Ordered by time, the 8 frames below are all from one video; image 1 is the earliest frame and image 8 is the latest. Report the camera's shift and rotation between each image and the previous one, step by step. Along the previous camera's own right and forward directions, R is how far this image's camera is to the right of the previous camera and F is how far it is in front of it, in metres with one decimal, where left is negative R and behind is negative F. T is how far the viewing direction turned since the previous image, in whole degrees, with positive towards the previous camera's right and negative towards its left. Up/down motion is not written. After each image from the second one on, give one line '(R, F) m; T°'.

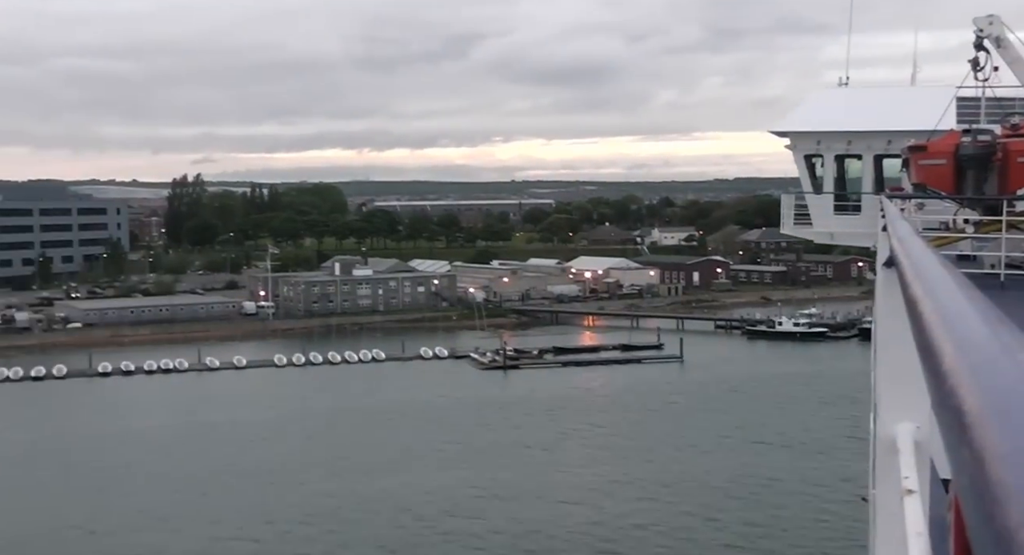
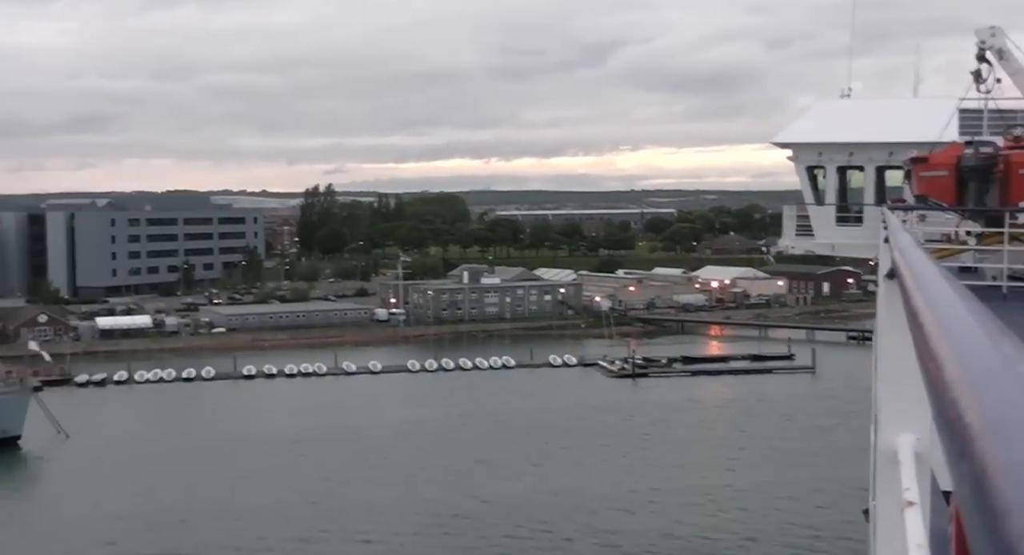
(+0.2, -0.1) m; -7°
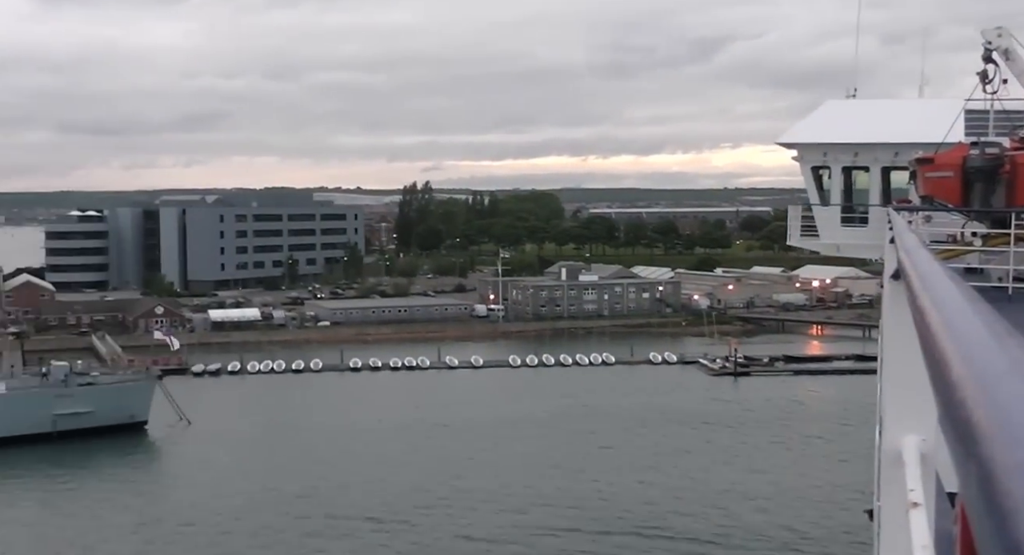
(+0.1, -0.1) m; -5°
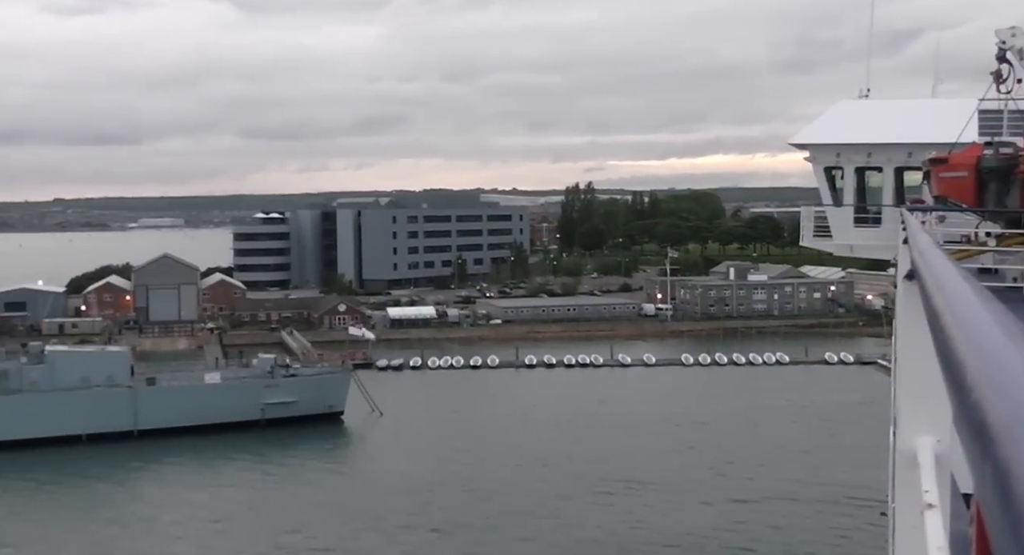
(-0.2, -0.3) m; -8°
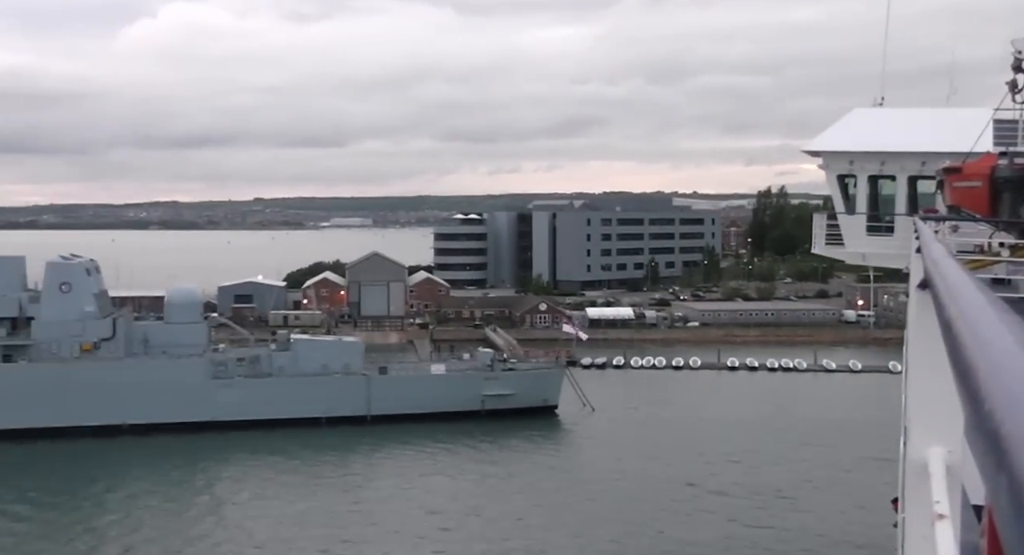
(-0.3, -0.4) m; -9°
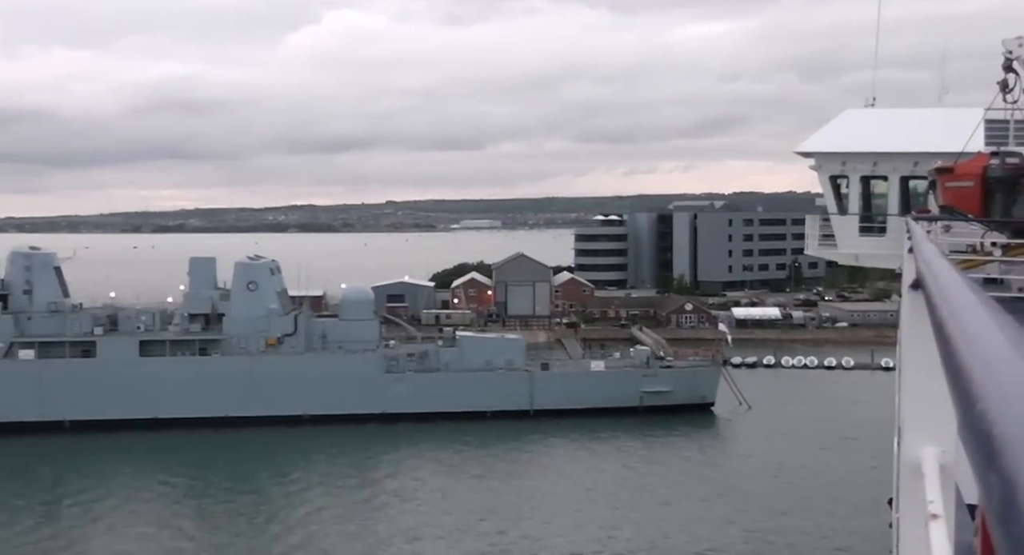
(-0.3, -0.4) m; -7°
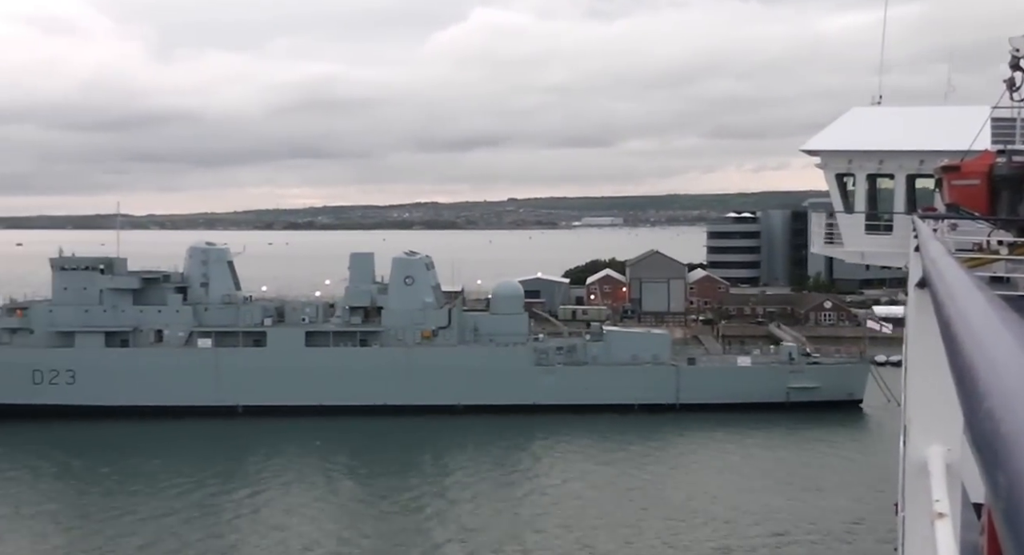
(-0.2, -0.3) m; -6°
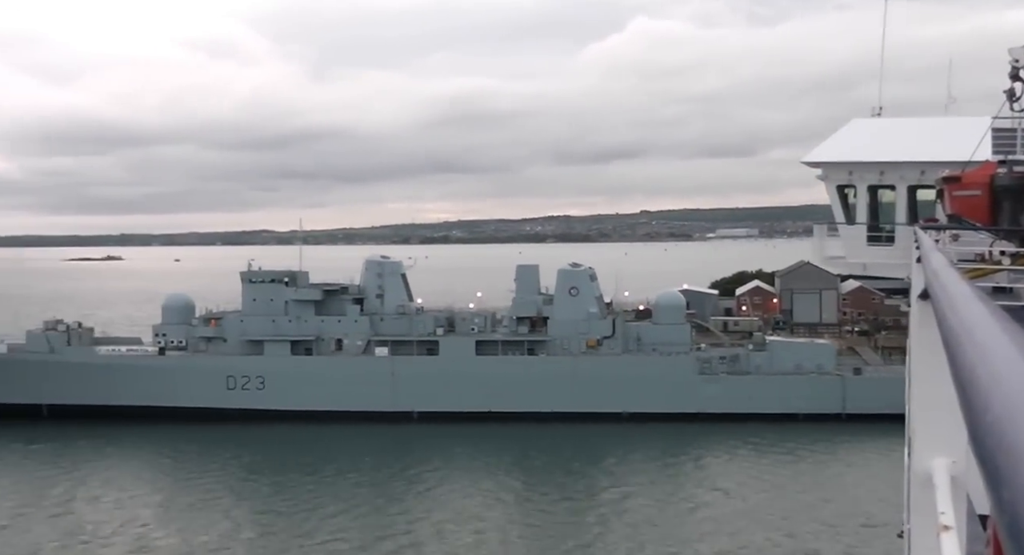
(-0.3, -0.3) m; -7°
